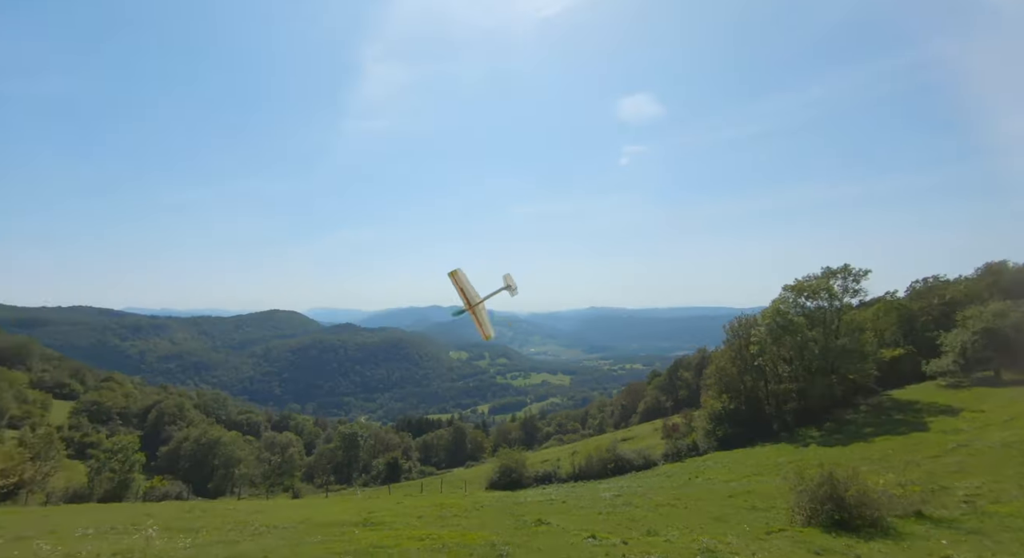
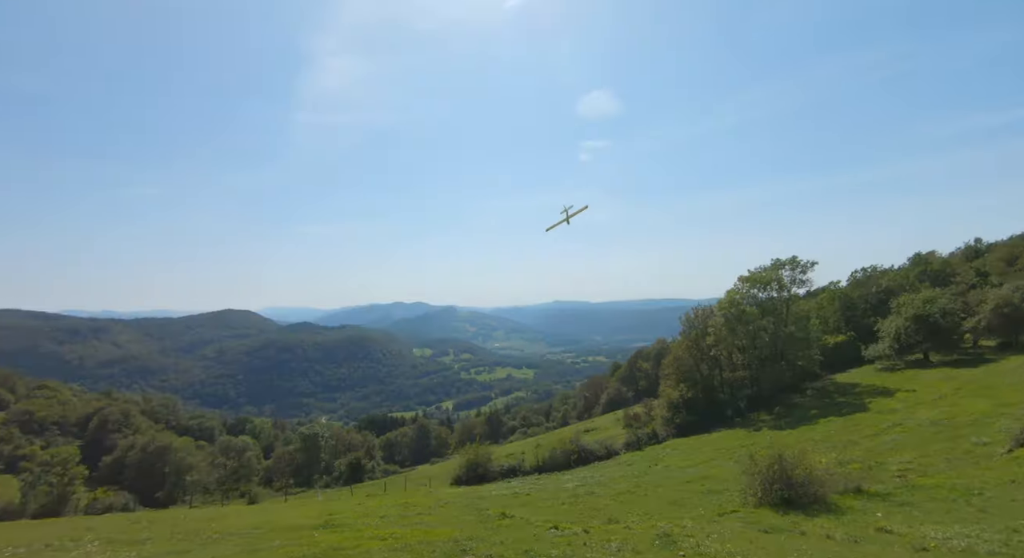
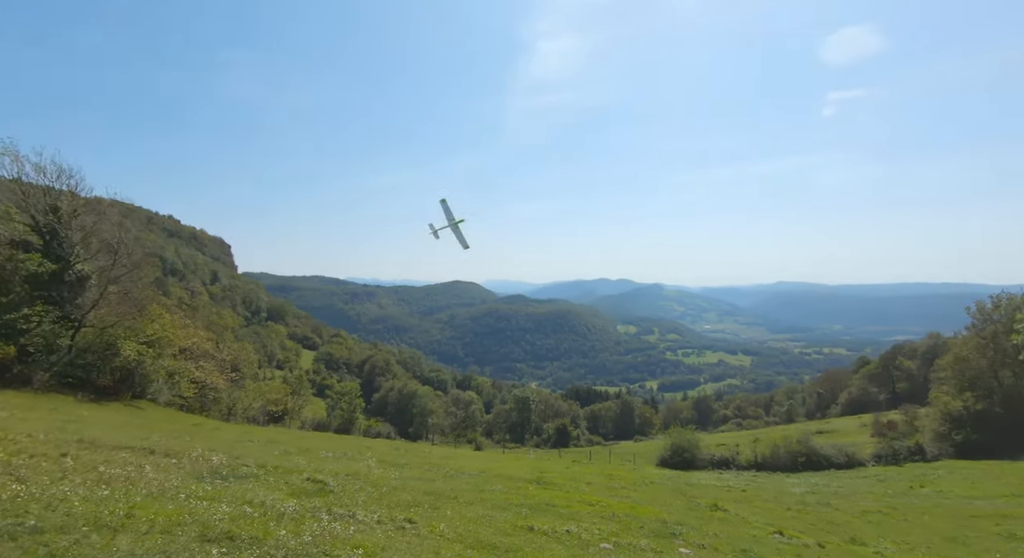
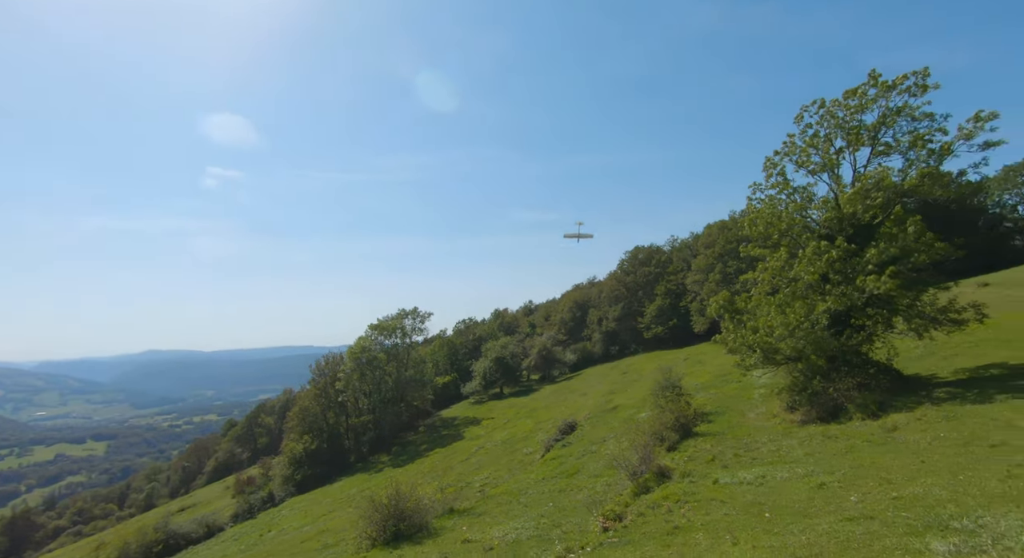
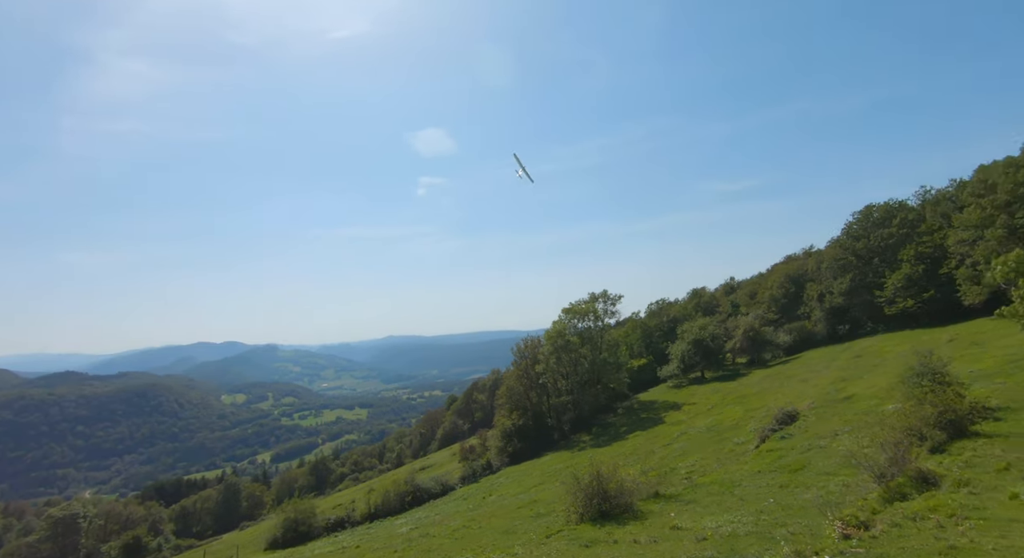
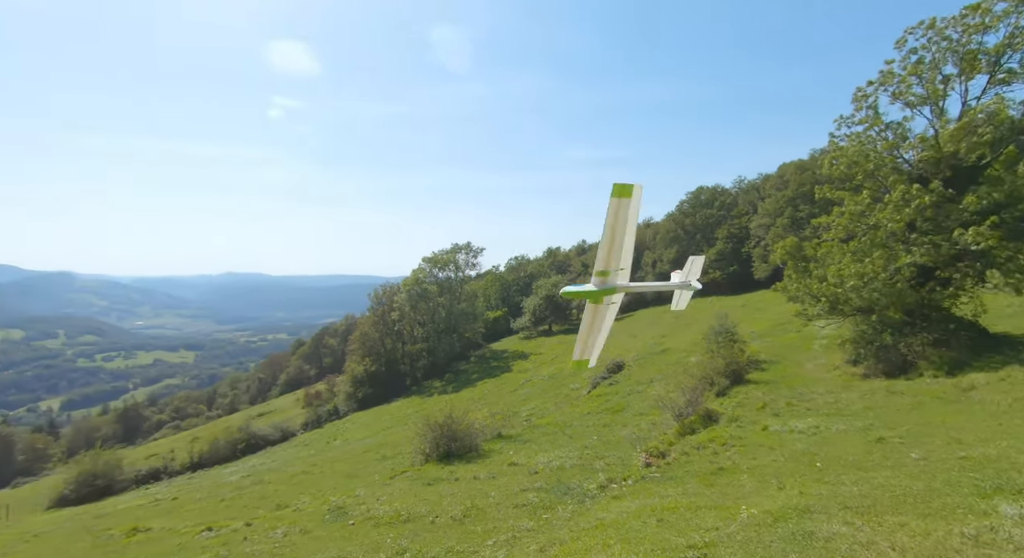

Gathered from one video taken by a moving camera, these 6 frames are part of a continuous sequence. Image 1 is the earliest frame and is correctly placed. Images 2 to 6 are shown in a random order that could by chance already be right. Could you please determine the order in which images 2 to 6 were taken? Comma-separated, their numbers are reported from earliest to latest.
3, 2, 5, 4, 6
